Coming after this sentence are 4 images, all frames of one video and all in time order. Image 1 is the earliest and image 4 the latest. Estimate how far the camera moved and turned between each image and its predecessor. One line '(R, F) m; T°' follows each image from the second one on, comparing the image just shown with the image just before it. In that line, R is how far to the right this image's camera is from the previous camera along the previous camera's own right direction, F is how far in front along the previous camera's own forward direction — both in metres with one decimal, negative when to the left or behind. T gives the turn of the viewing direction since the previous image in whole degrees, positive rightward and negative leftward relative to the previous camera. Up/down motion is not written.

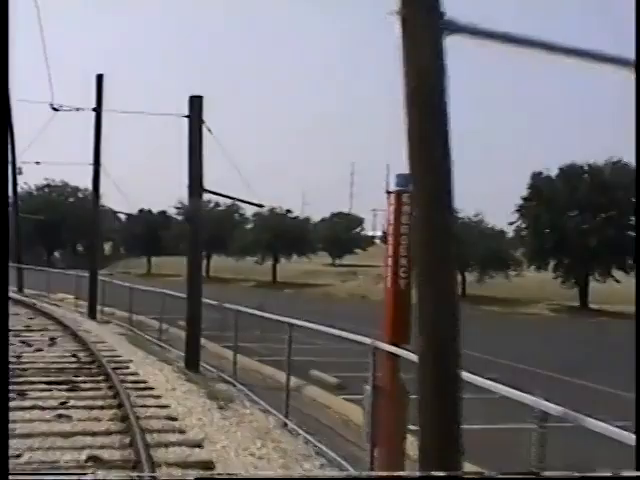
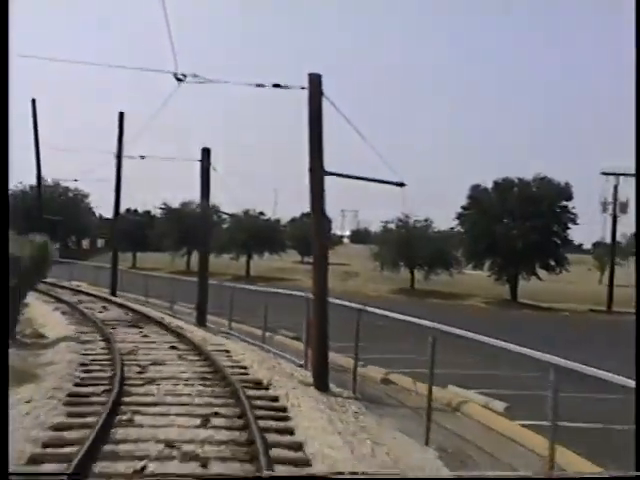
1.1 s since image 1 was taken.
(+0.1, -5.8) m; +2°
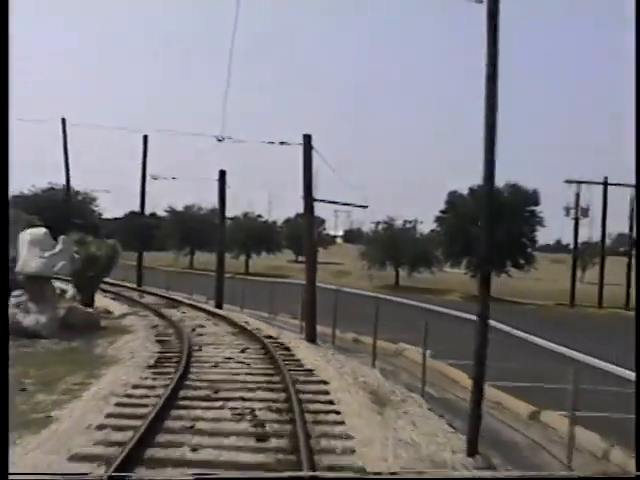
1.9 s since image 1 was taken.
(0.0, -4.6) m; 0°
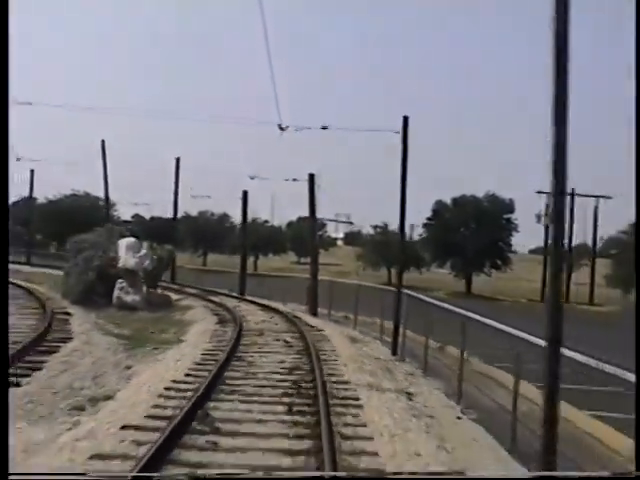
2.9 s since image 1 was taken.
(0.0, -6.1) m; 0°
